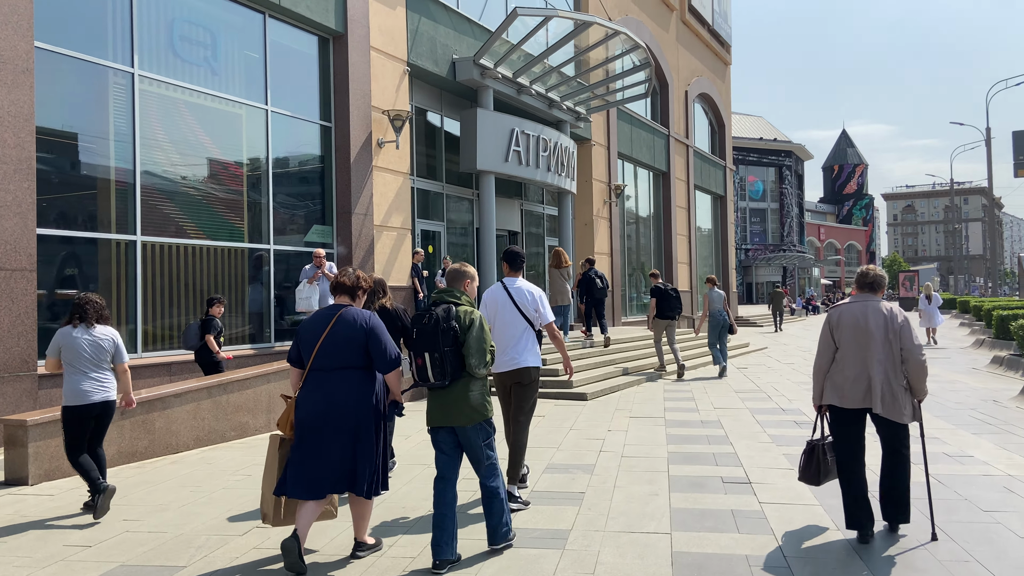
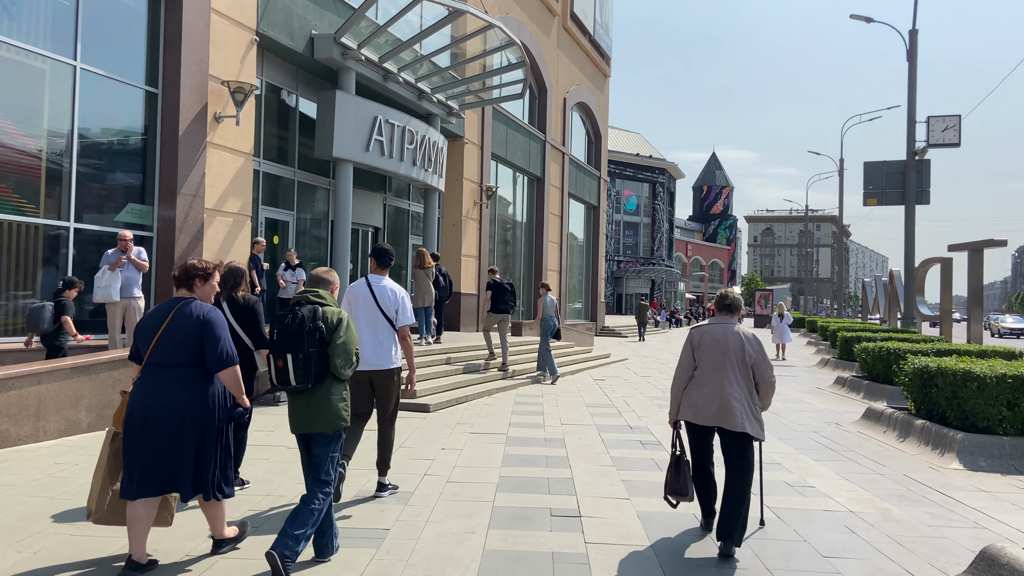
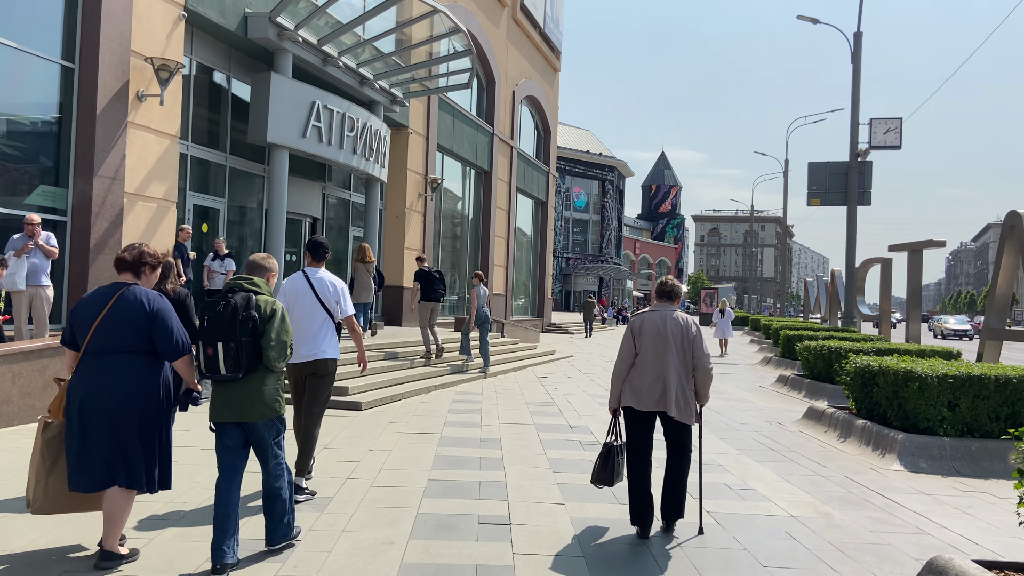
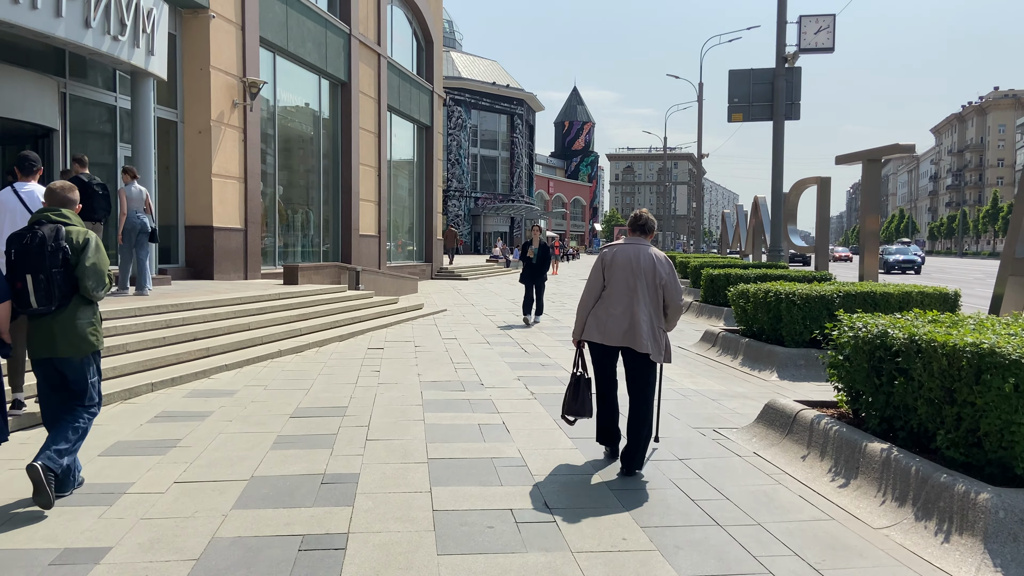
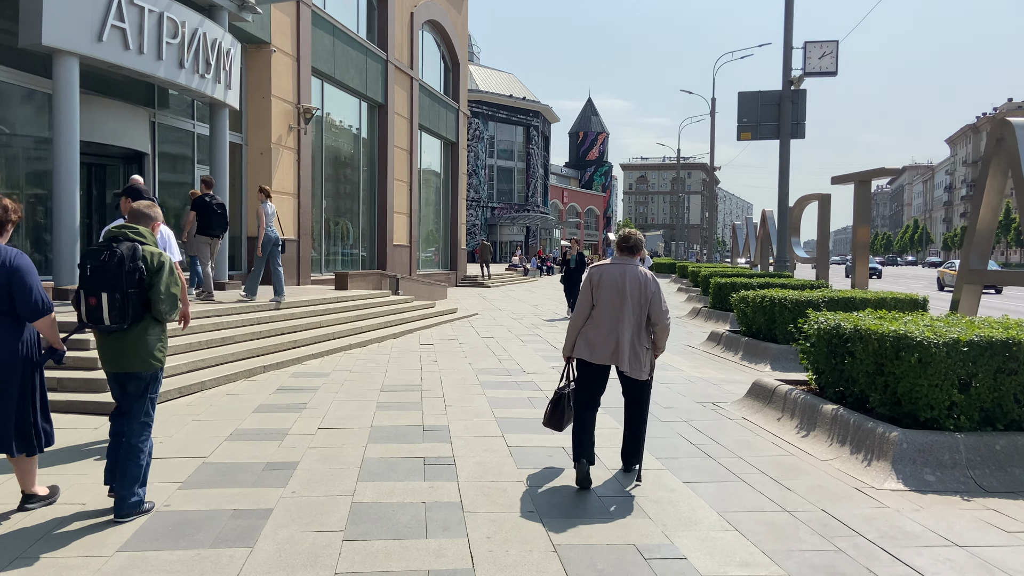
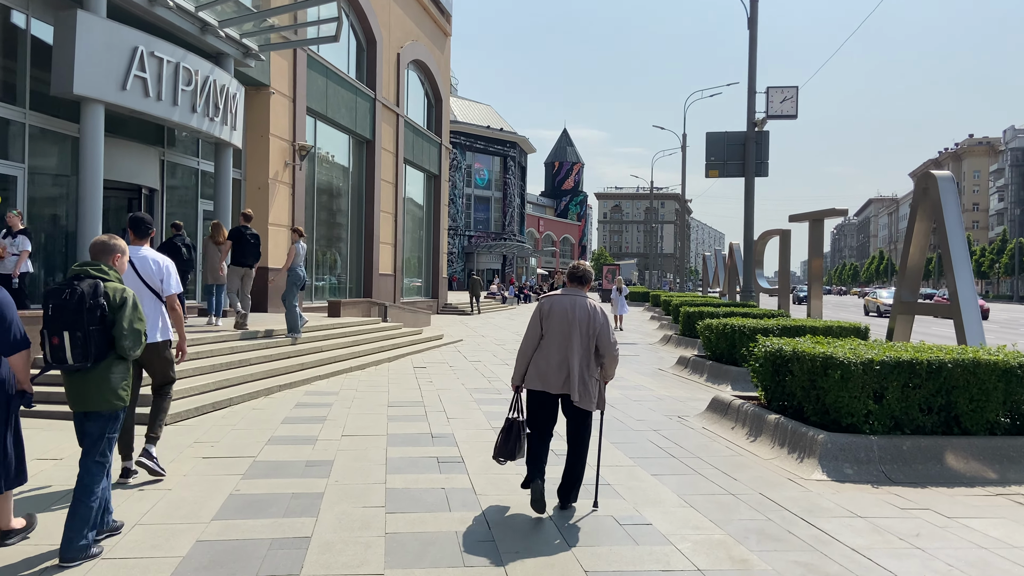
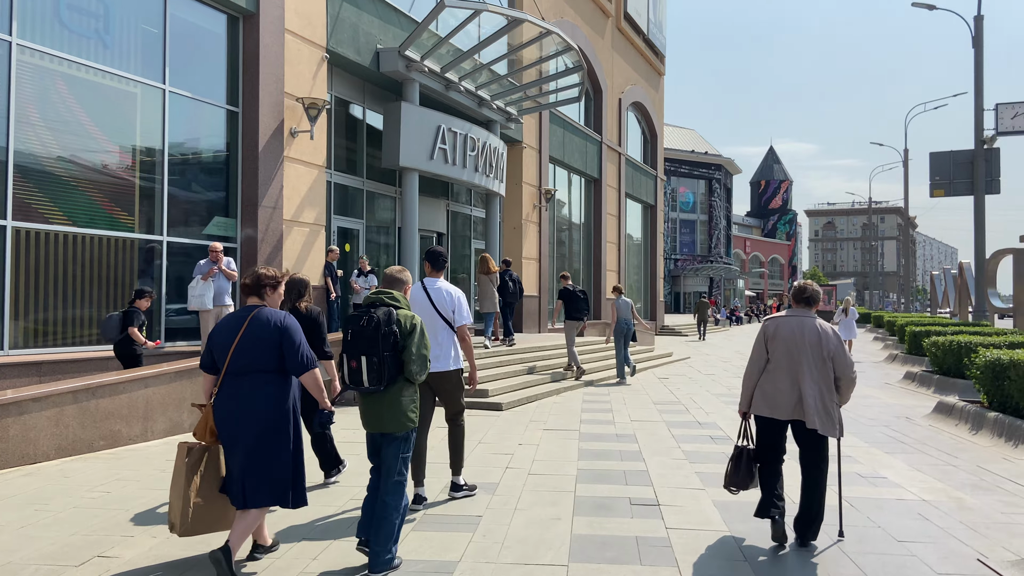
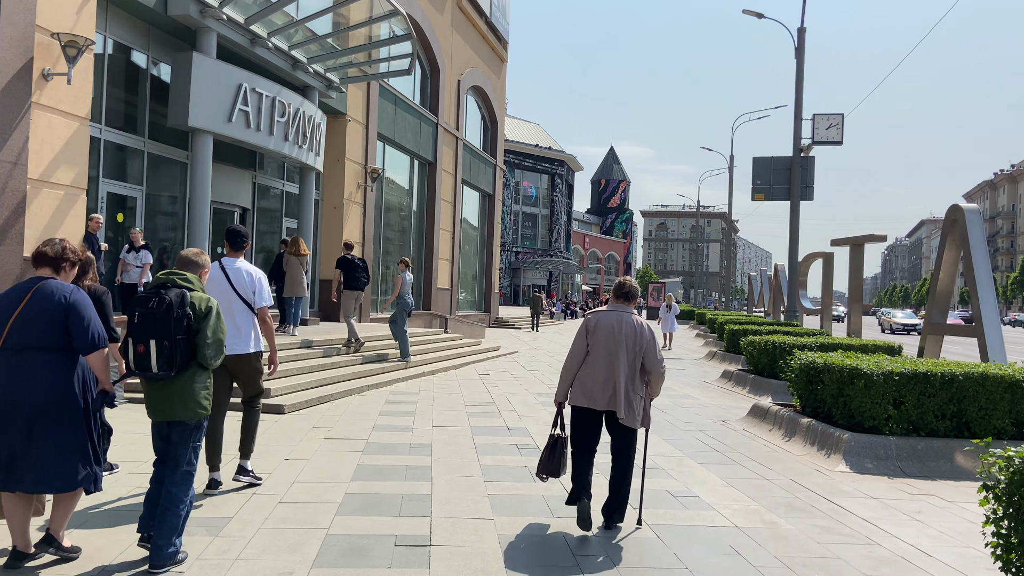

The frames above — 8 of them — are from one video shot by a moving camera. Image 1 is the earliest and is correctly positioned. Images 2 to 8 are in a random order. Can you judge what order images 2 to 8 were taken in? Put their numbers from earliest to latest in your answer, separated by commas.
7, 2, 3, 8, 6, 5, 4
